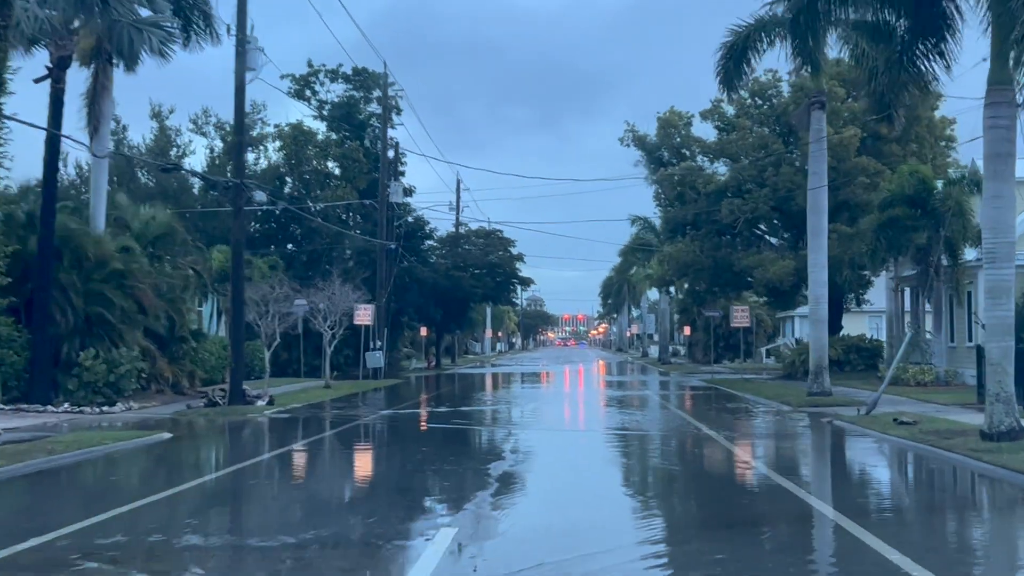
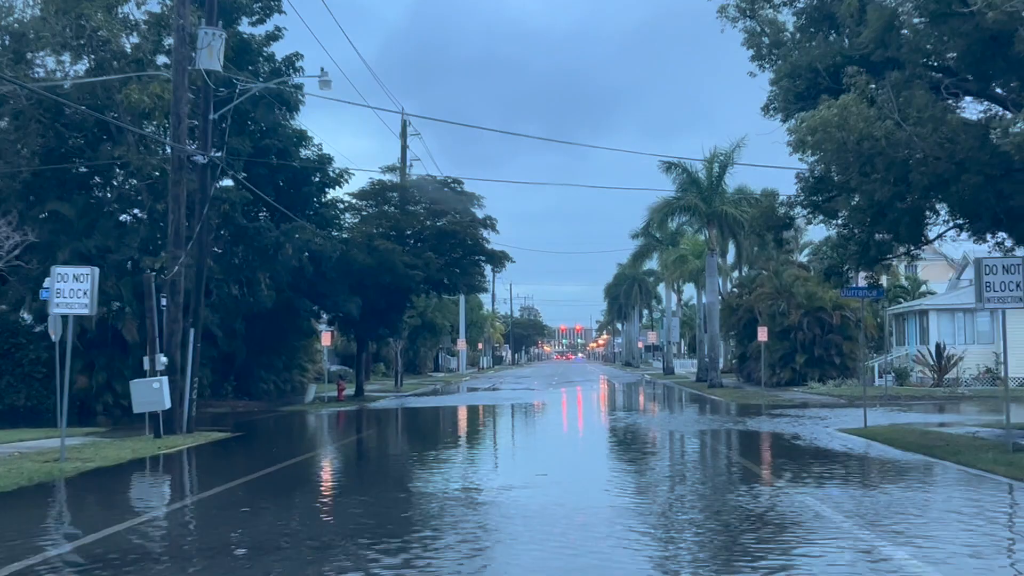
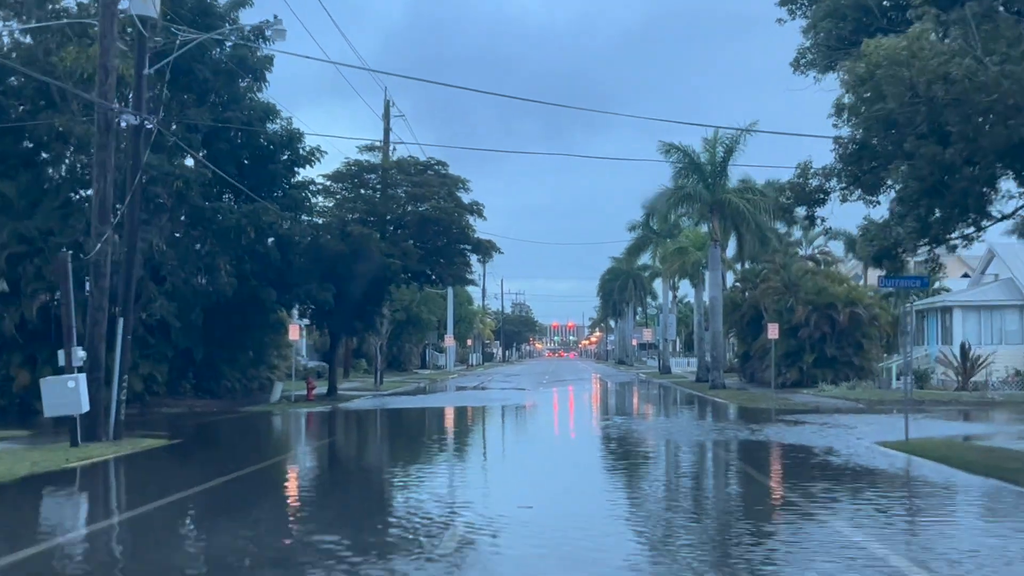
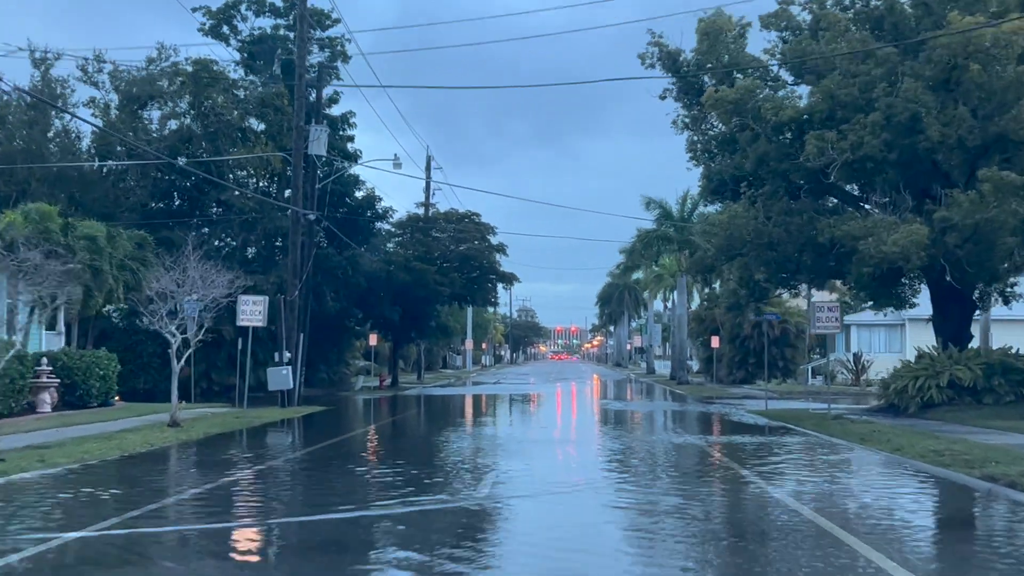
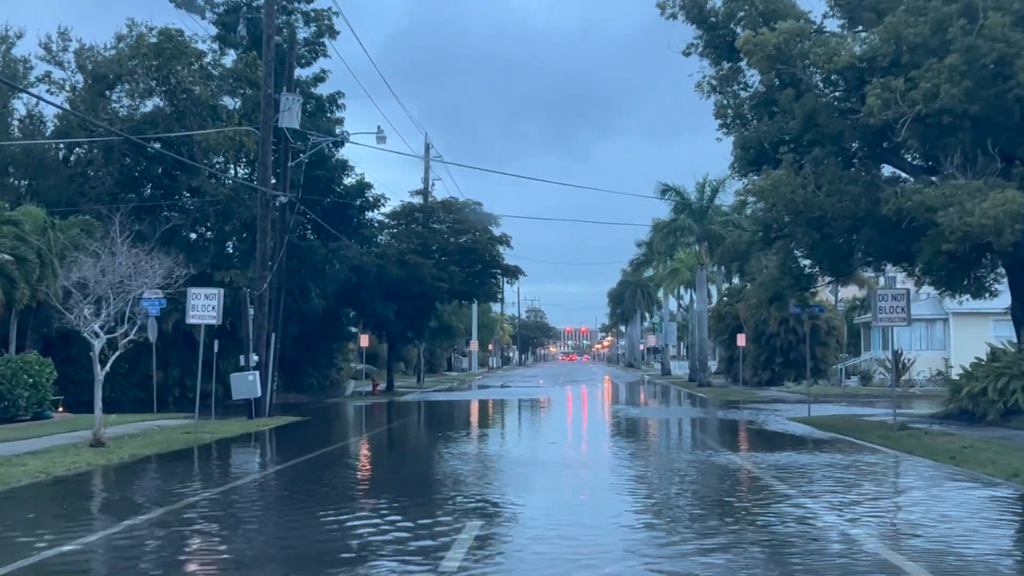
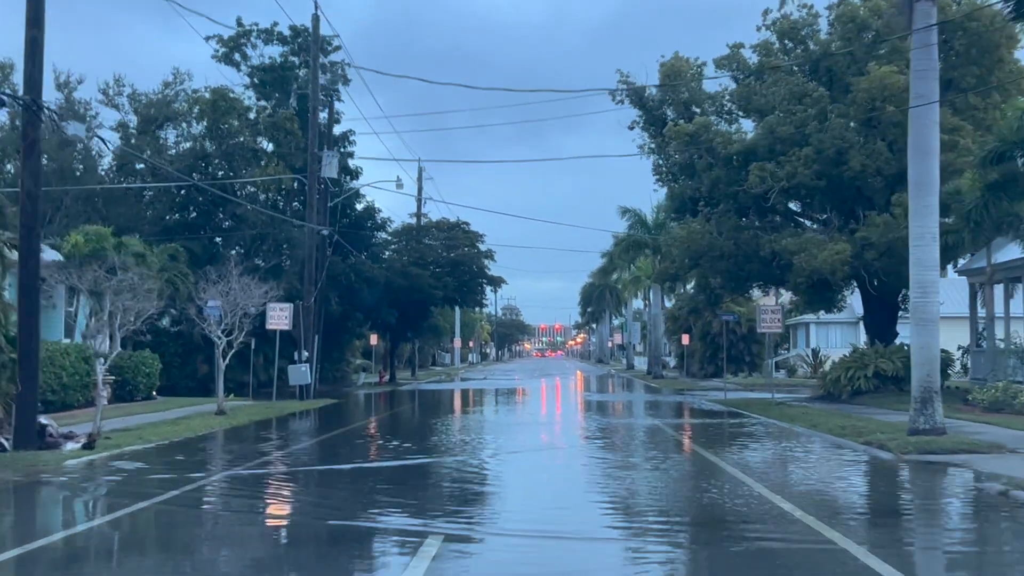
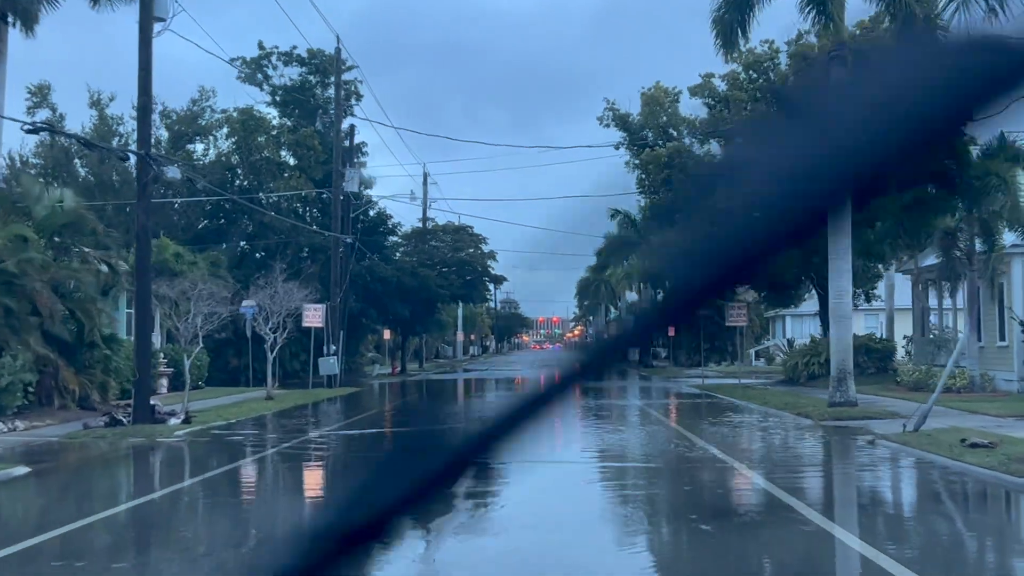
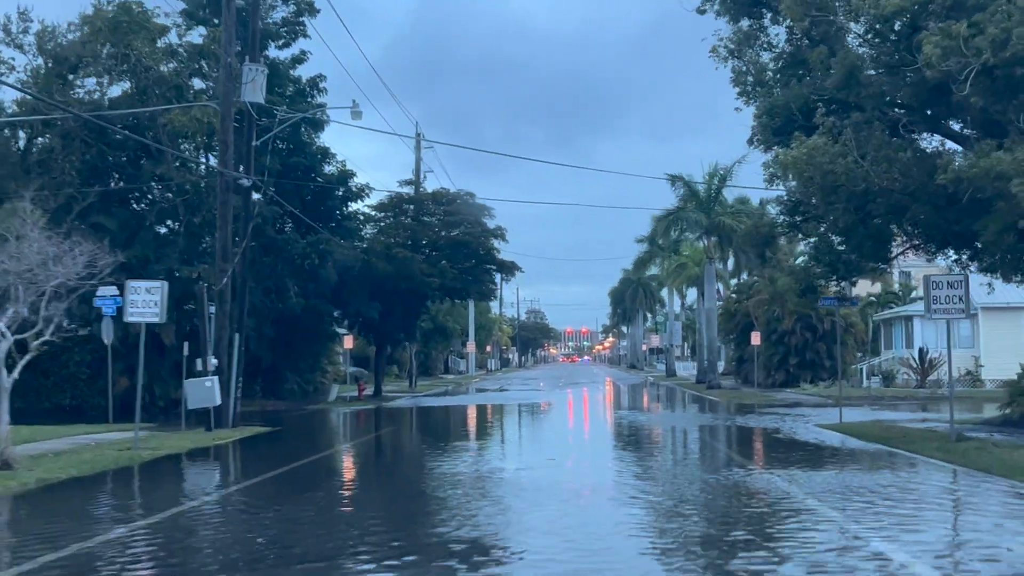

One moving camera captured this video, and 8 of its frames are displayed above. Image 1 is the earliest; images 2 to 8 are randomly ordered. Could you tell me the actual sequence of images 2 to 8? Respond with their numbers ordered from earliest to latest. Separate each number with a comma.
7, 6, 4, 5, 8, 2, 3
